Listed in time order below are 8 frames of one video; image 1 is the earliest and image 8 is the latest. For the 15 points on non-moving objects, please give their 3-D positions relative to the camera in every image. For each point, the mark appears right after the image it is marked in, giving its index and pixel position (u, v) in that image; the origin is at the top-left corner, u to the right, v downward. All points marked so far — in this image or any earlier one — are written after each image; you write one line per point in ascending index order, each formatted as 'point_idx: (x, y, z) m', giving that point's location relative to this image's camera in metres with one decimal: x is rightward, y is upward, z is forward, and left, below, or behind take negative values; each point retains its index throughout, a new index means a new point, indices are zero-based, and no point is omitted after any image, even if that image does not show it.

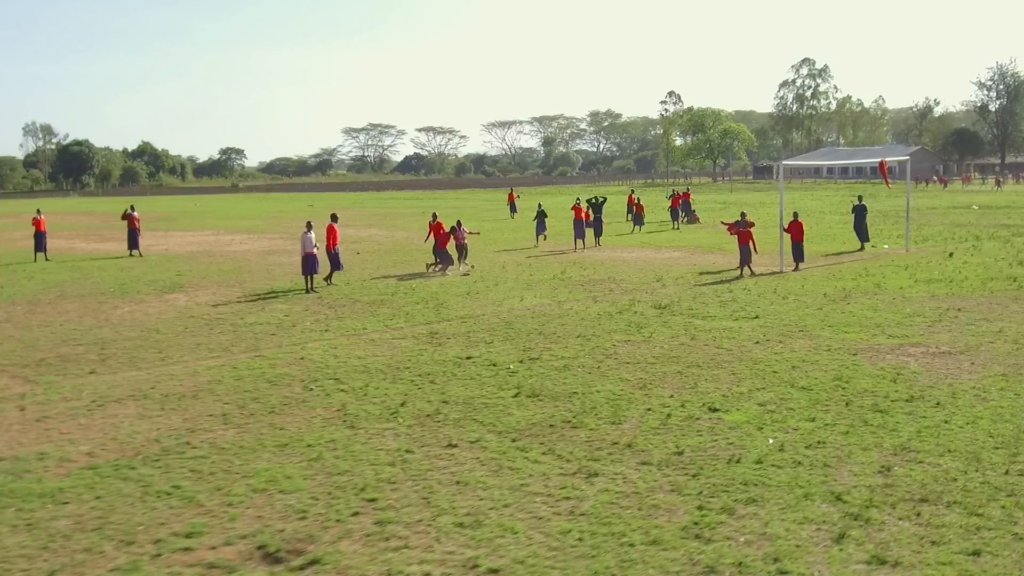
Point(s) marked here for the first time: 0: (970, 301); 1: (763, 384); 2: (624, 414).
0: (+6.1, -0.2, +14.2) m
1: (+2.1, -0.8, +9.0) m
2: (+0.8, -0.9, +8.0) m
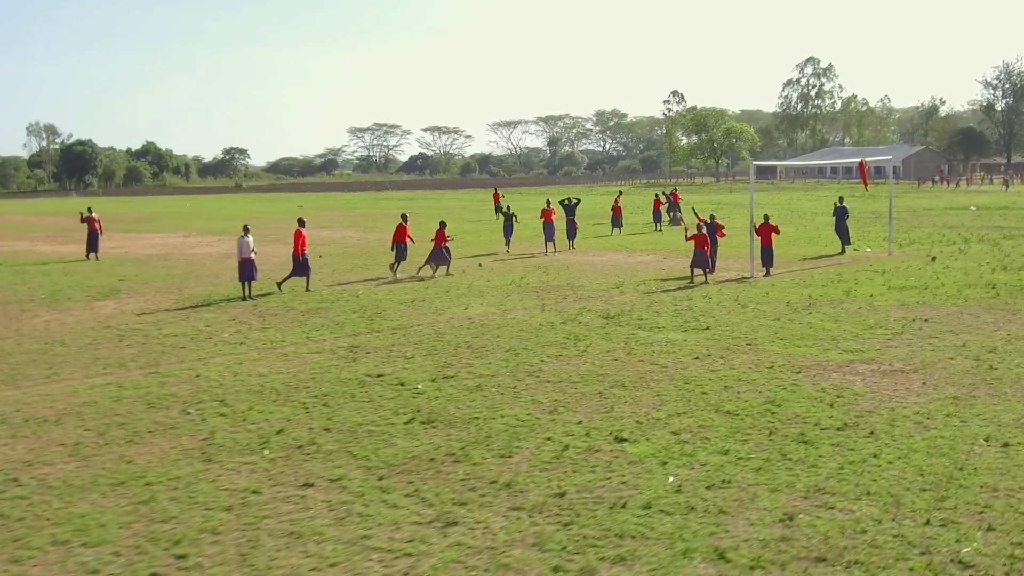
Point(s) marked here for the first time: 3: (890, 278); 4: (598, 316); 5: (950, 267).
0: (+5.3, -0.3, +13.4) m
1: (+1.3, -0.9, +8.1) m
2: (0.0, -1.0, +7.2) m
3: (+6.0, +0.1, +17.0) m
4: (+1.0, -0.3, +13.1) m
5: (+7.7, +0.4, +18.8) m
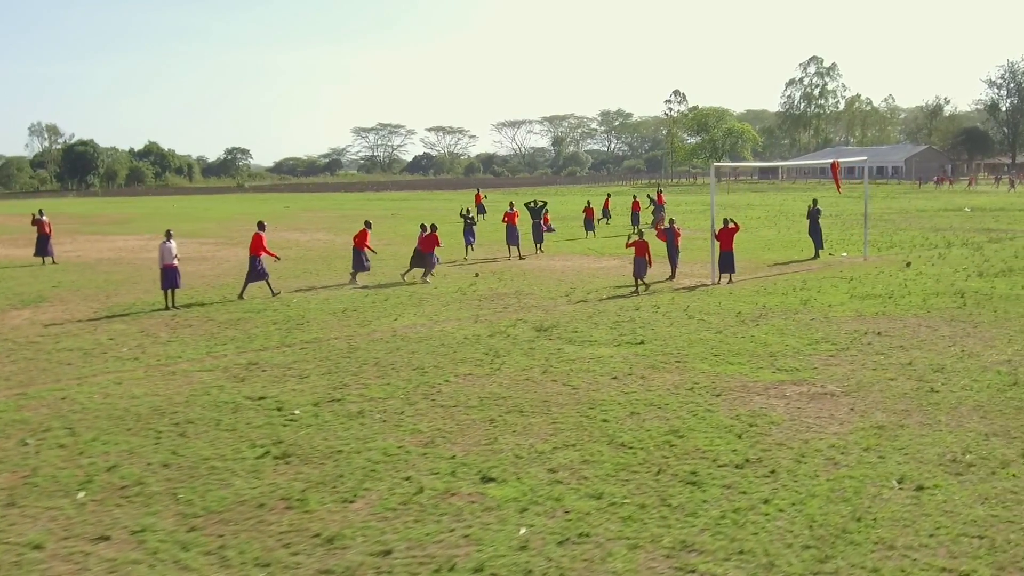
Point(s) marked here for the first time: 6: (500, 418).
0: (+4.5, -0.4, +12.5) m
1: (+0.4, -1.0, +7.3) m
2: (-0.8, -1.2, +6.3) m
3: (+5.2, 0.0, +16.1) m
4: (+0.2, -0.5, +12.3) m
5: (+6.9, +0.2, +18.0) m
6: (-0.1, -1.0, +7.9) m
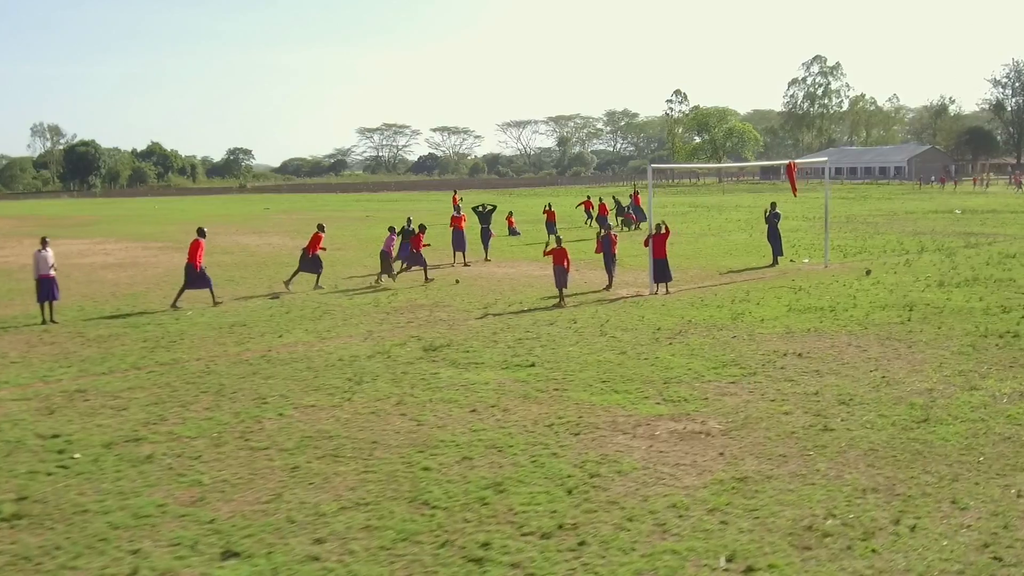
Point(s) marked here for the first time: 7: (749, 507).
0: (+3.3, -0.6, +11.3) m
1: (-0.8, -1.2, +6.1) m
2: (-2.1, -1.3, +5.2) m
3: (+4.0, -0.1, +14.9) m
4: (-1.0, -0.6, +11.1) m
5: (+5.8, +0.1, +16.8) m
6: (-1.3, -1.1, +6.8) m
7: (+1.3, -1.2, +5.8) m
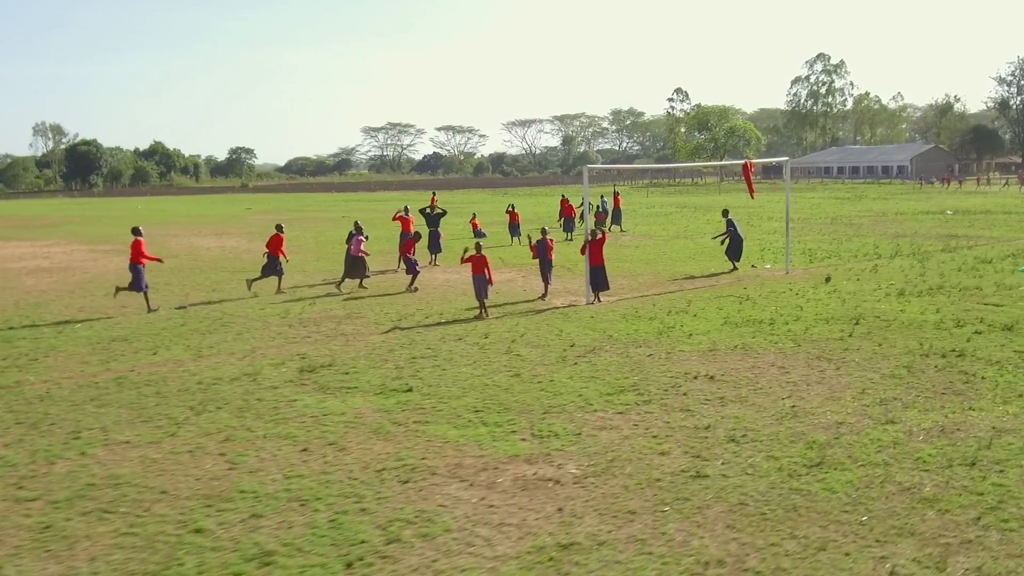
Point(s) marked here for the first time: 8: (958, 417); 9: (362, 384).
0: (+2.3, -0.7, +10.2) m
1: (-1.9, -1.3, +5.1) m
2: (-3.2, -1.5, +4.1) m
3: (+3.0, -0.3, +13.8) m
4: (-2.1, -0.8, +10.1) m
5: (+4.8, 0.0, +15.7) m
6: (-2.4, -1.3, +5.7) m
7: (+0.2, -1.3, +4.8) m
8: (+3.3, -0.9, +7.8) m
9: (-1.3, -0.8, +9.4) m
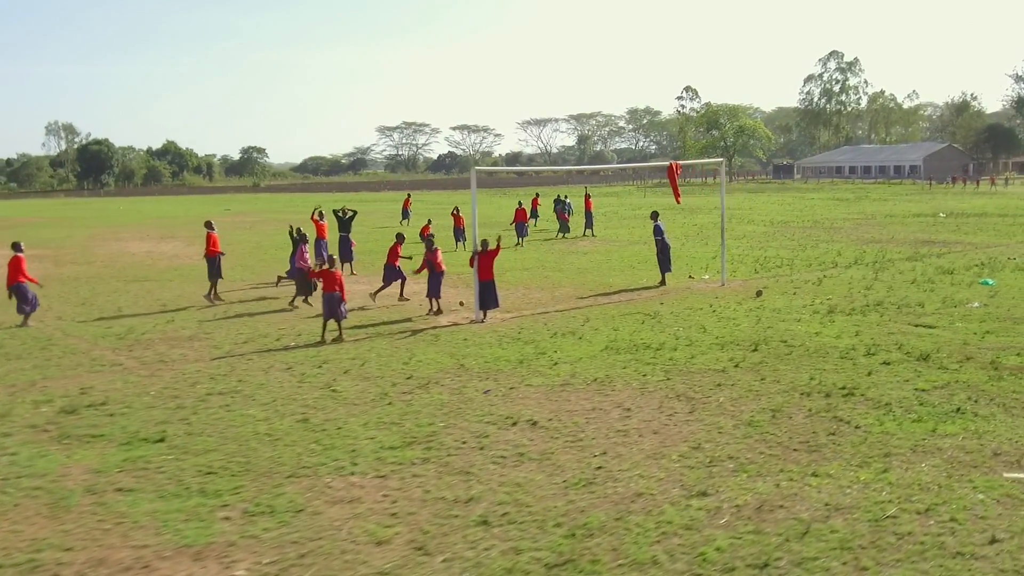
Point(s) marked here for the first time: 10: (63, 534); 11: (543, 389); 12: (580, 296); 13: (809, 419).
0: (+0.7, -0.9, +8.7) m
1: (-3.5, -1.5, +3.6) m
2: (-4.9, -1.7, +2.7) m
3: (+1.5, -0.5, +12.3) m
4: (-3.6, -1.0, +8.6) m
5: (+3.3, -0.3, +14.1) m
6: (-4.1, -1.5, +4.2) m
7: (-1.5, -1.5, +3.2) m
8: (+1.6, -1.2, +6.2) m
9: (-2.9, -1.1, +7.9) m
10: (-2.3, -1.3, +5.6) m
11: (+0.3, -0.9, +9.1) m
12: (+1.1, -0.1, +16.0) m
13: (+2.2, -1.0, +7.9) m
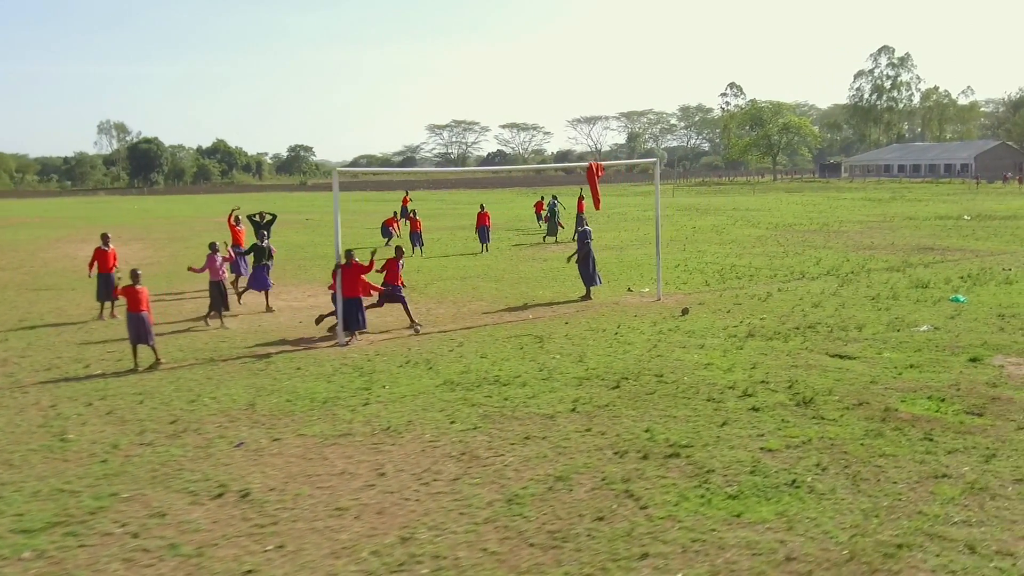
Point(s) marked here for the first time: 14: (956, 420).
0: (-1.0, -1.1, +7.1) m
1: (-5.5, -1.7, +2.2) m
2: (-6.8, -1.8, +1.3) m
3: (0.0, -0.7, +10.6) m
4: (-5.3, -1.1, +7.2) m
5: (+1.9, -0.5, +12.3) m
6: (-6.0, -1.7, +2.8) m
7: (-3.4, -1.8, +1.7) m
8: (-0.2, -1.4, +4.6) m
9: (-4.6, -1.2, +6.4) m
10: (-4.2, -1.5, +4.1) m
11: (-1.4, -1.1, +7.5) m
12: (-0.3, -0.3, +14.3) m
13: (+0.5, -1.2, +6.2) m
14: (+3.3, -1.0, +7.8) m
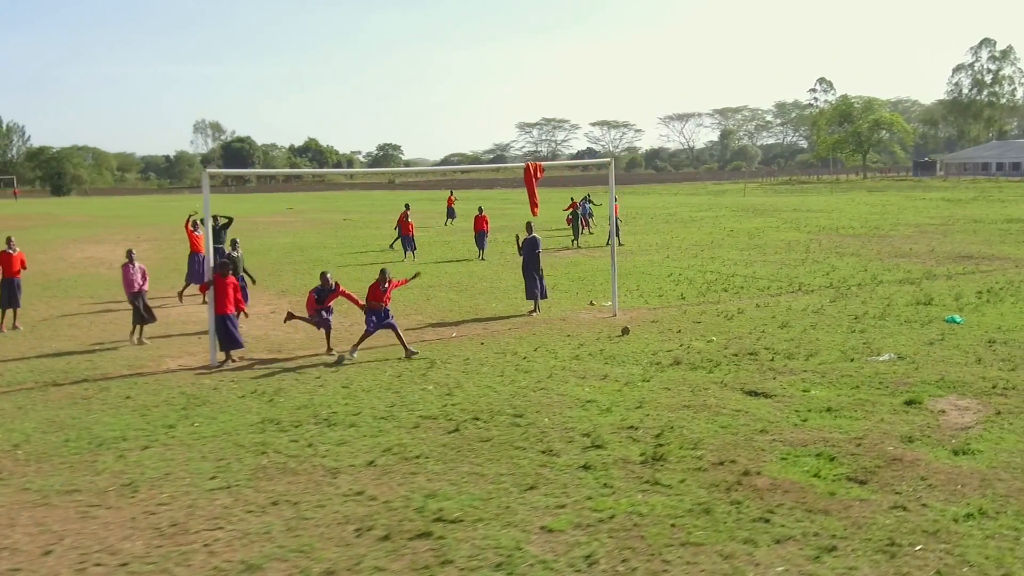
0: (-2.5, -1.3, +5.8) m
1: (-7.4, -1.9, +1.4) m
2: (-8.8, -2.0, +0.6) m
3: (-1.2, -0.9, +9.3) m
4: (-6.8, -1.3, +6.3) m
5: (+0.8, -0.7, +10.8) m
6: (-7.8, -1.8, +2.1) m
7: (-5.4, -1.9, +0.7) m
8: (-1.9, -1.6, +3.3) m
9: (-6.1, -1.4, +5.5) m
10: (-5.9, -1.6, +3.2) m
11: (-2.8, -1.2, +6.3) m
12: (-1.1, -0.5, +13.0) m
13: (-1.1, -1.4, +4.9) m
14: (+1.8, -1.2, +6.2) m
